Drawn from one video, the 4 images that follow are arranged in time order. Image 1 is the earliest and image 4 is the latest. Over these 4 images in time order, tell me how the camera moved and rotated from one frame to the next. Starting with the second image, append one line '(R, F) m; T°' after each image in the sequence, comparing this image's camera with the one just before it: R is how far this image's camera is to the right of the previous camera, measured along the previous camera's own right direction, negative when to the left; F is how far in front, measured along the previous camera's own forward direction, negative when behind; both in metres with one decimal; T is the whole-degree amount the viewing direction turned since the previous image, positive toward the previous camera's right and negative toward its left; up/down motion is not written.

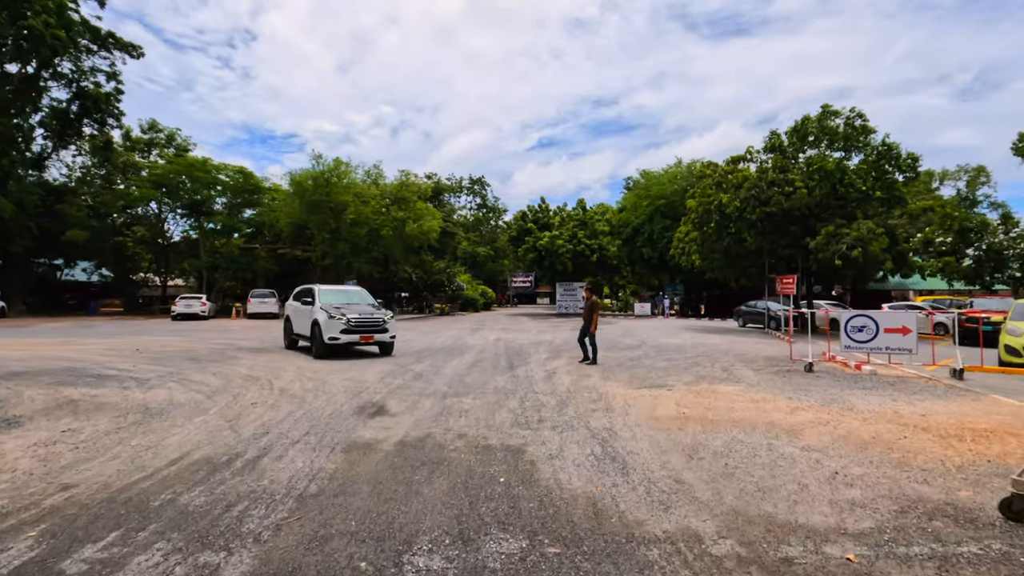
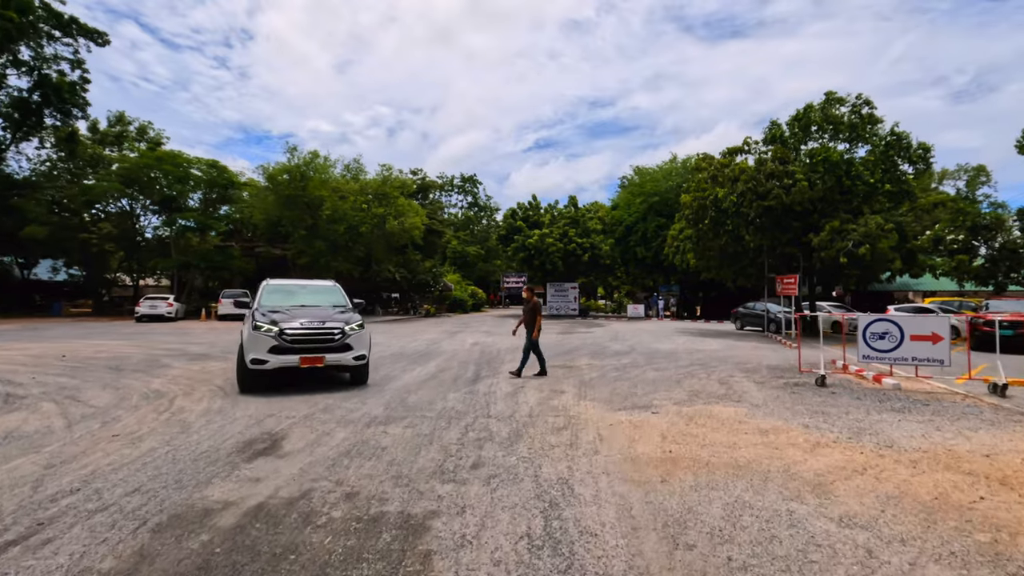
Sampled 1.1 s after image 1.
(+0.7, +1.9) m; 0°
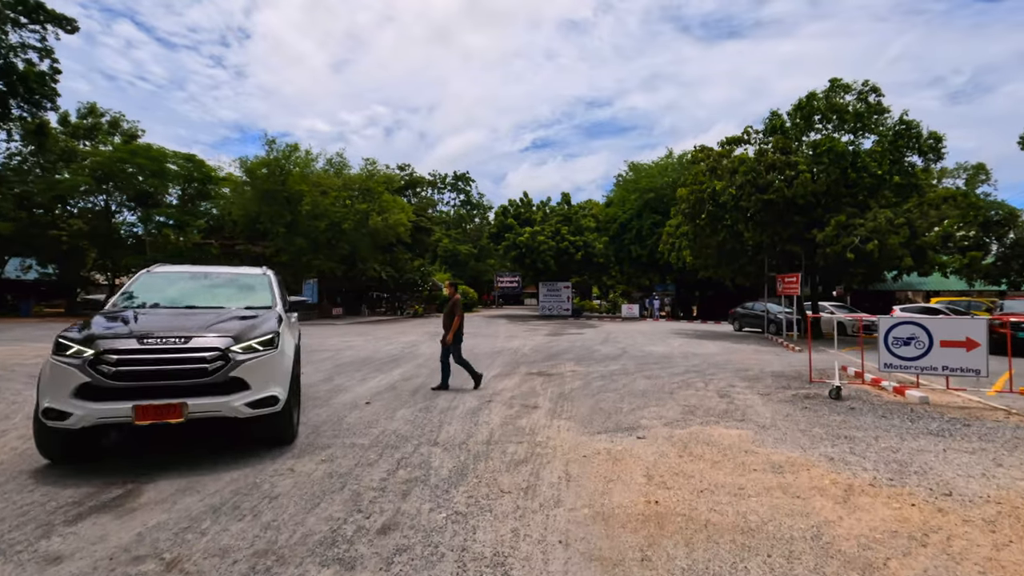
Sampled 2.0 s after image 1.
(+0.5, +1.5) m; 0°
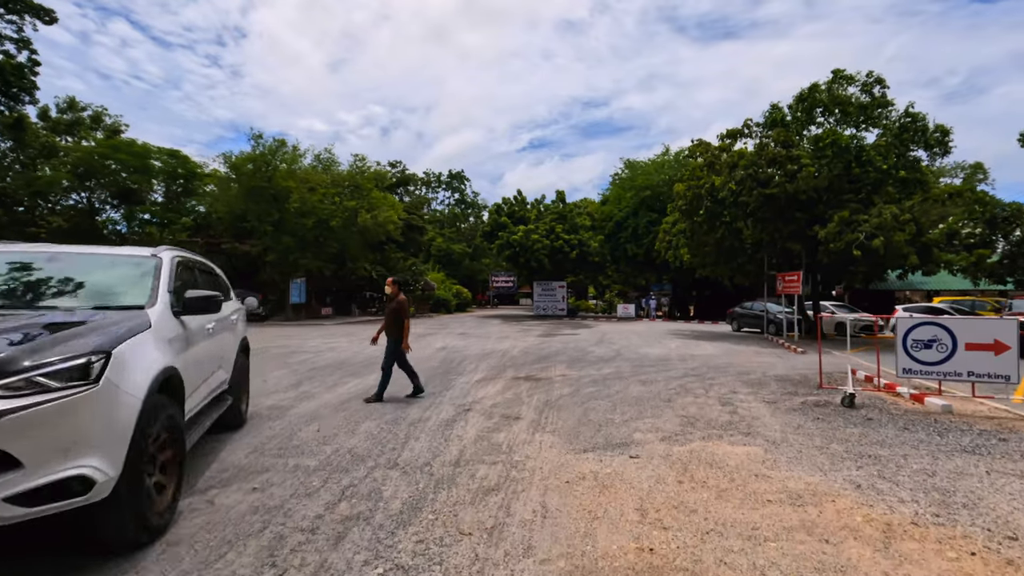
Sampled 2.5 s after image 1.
(+0.3, +0.9) m; 0°
